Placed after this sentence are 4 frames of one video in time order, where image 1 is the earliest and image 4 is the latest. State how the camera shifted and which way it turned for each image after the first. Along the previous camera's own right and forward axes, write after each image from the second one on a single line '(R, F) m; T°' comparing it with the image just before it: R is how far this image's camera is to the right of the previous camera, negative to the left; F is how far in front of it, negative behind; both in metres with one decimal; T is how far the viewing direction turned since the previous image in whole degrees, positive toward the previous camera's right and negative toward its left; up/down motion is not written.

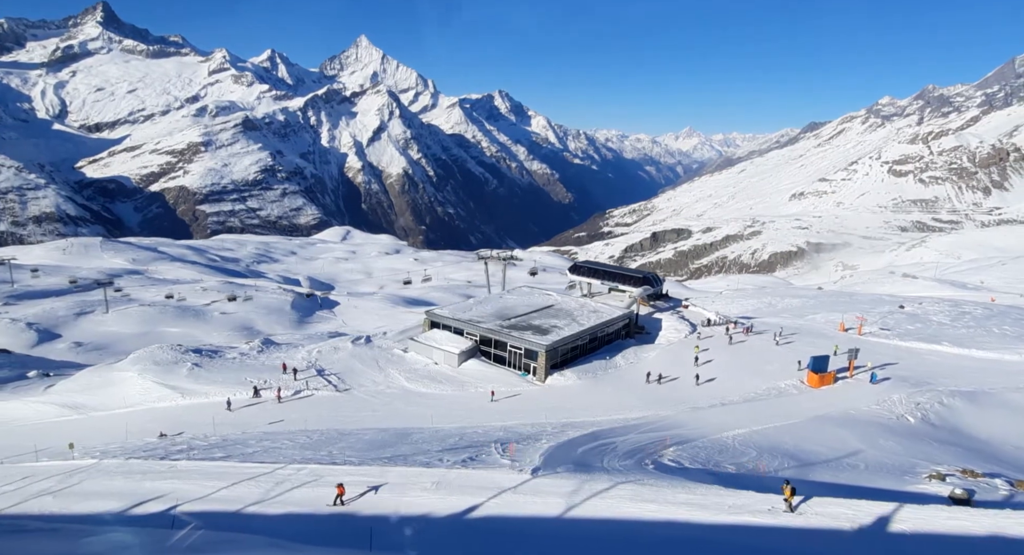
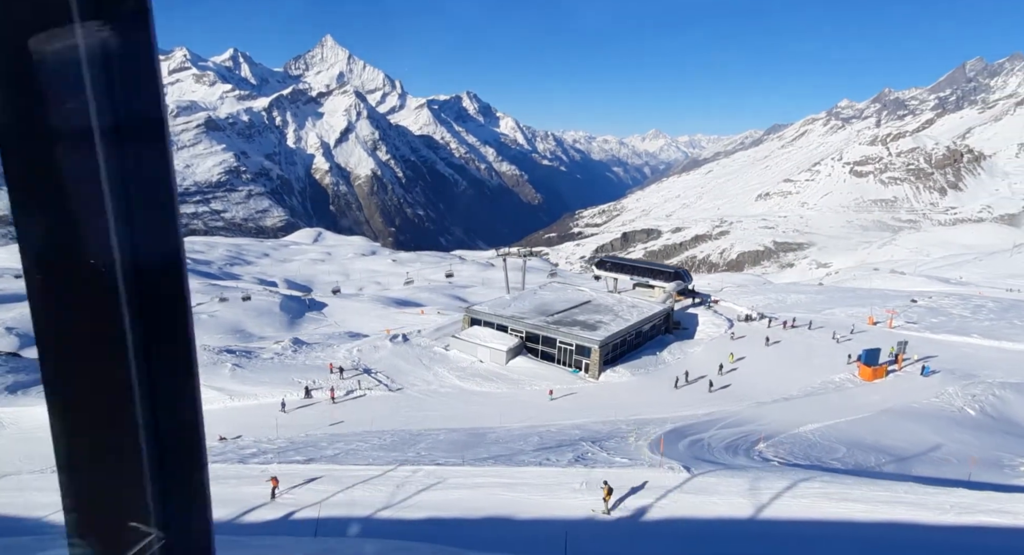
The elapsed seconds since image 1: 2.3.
(-3.8, +1.2) m; +2°
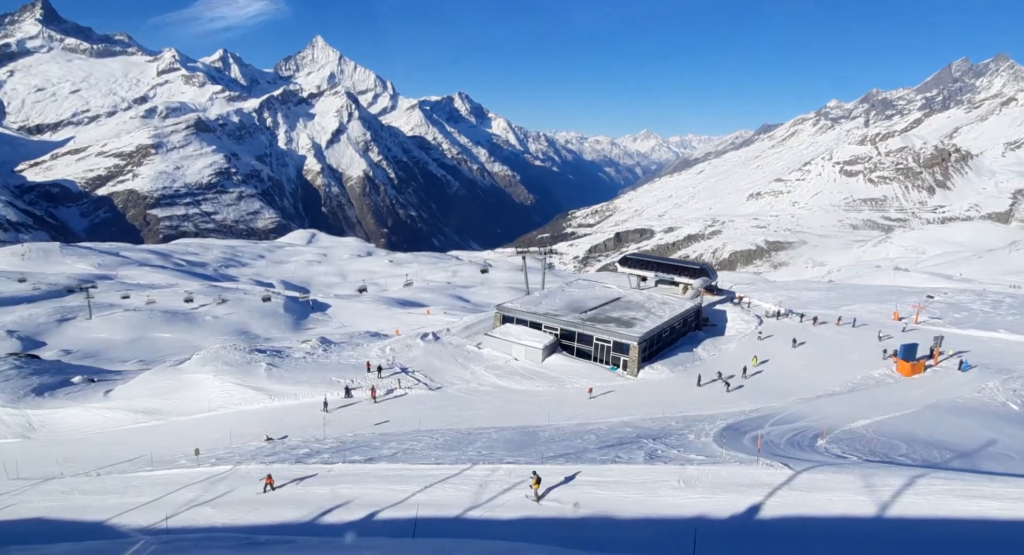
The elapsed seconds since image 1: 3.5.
(-2.0, +0.5) m; 0°
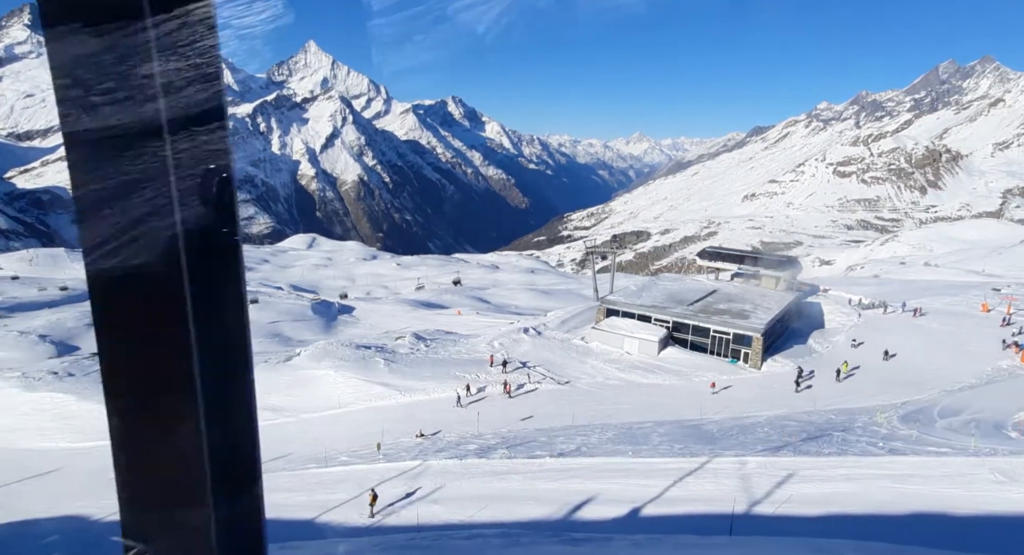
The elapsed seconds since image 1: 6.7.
(-5.5, +1.1) m; -1°
